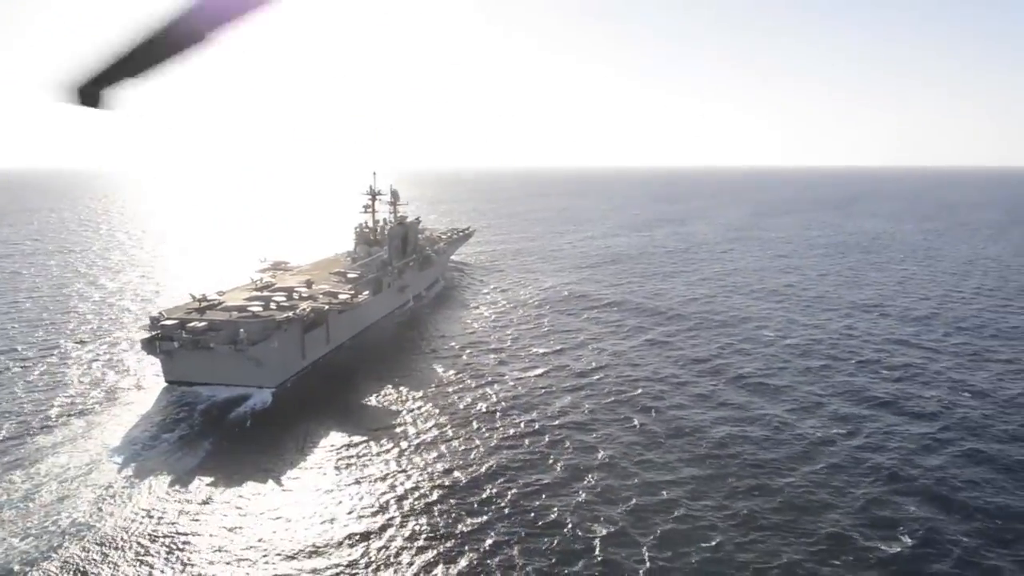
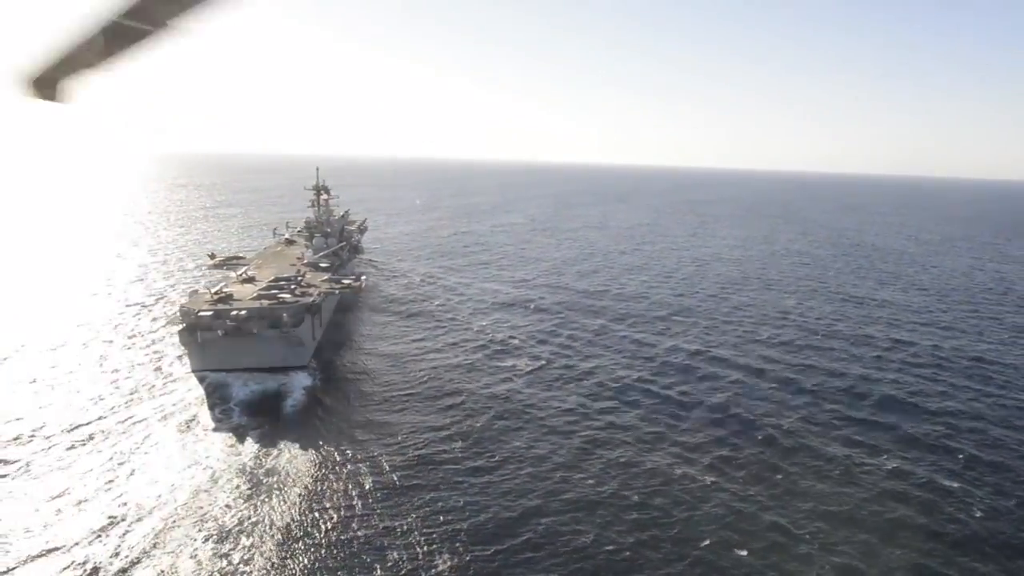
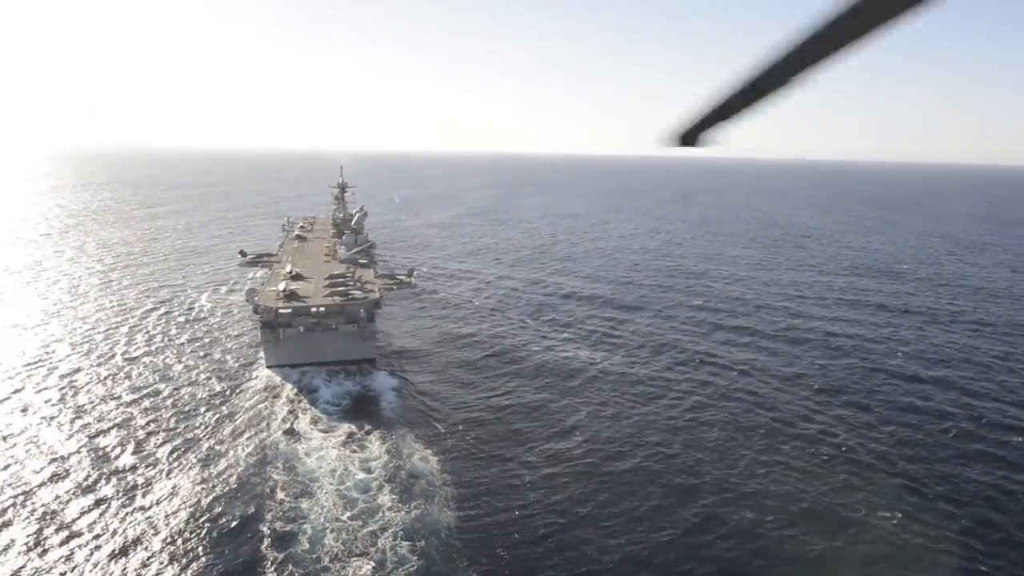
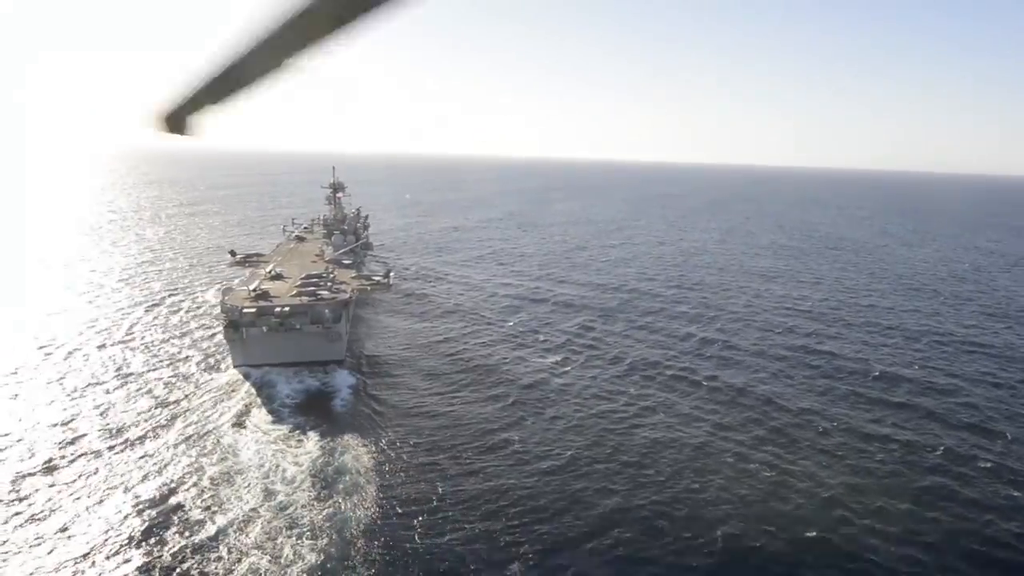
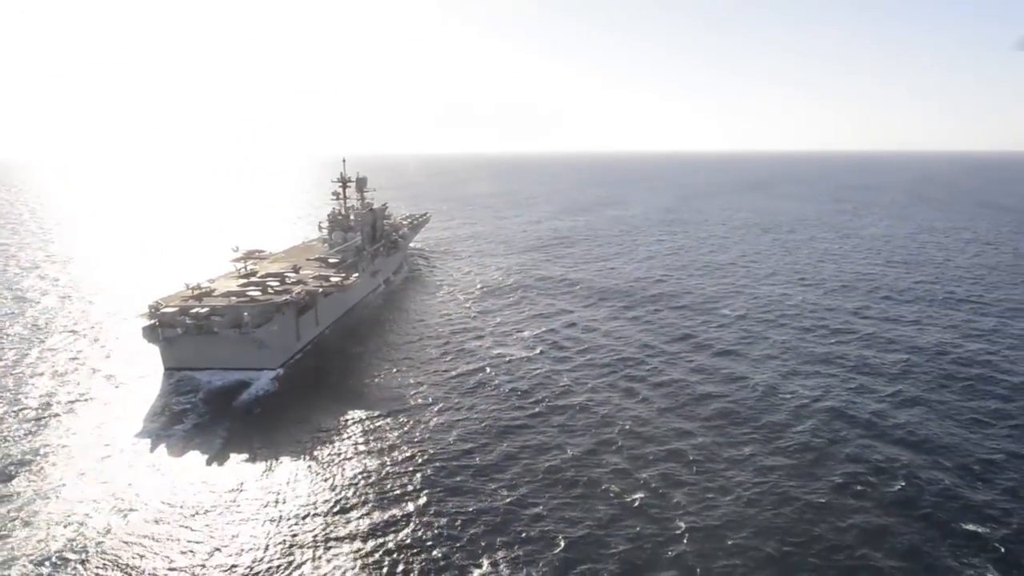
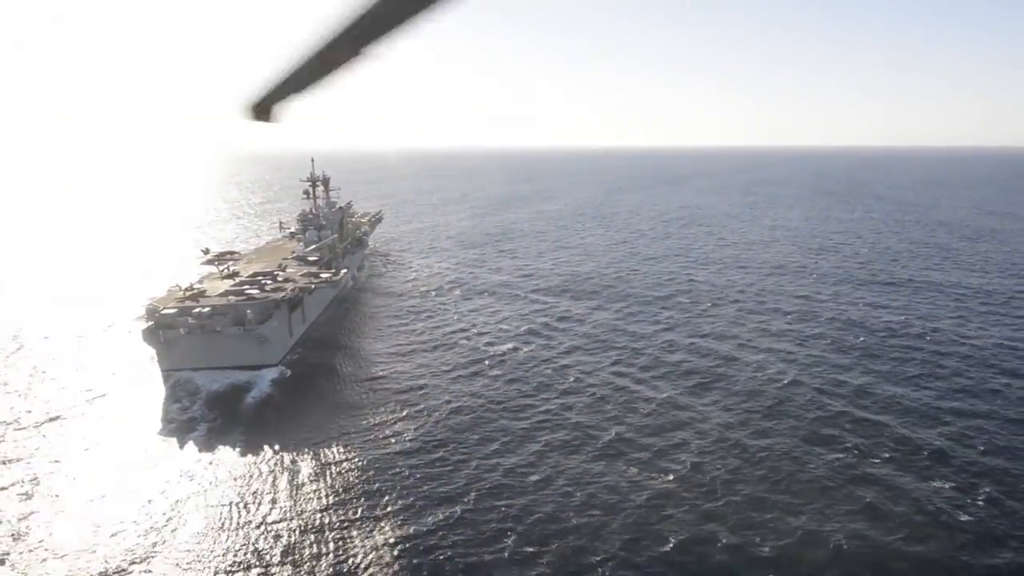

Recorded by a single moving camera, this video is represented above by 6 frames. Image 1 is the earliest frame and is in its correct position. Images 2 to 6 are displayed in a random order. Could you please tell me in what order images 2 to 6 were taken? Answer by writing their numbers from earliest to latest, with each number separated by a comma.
5, 6, 2, 4, 3
